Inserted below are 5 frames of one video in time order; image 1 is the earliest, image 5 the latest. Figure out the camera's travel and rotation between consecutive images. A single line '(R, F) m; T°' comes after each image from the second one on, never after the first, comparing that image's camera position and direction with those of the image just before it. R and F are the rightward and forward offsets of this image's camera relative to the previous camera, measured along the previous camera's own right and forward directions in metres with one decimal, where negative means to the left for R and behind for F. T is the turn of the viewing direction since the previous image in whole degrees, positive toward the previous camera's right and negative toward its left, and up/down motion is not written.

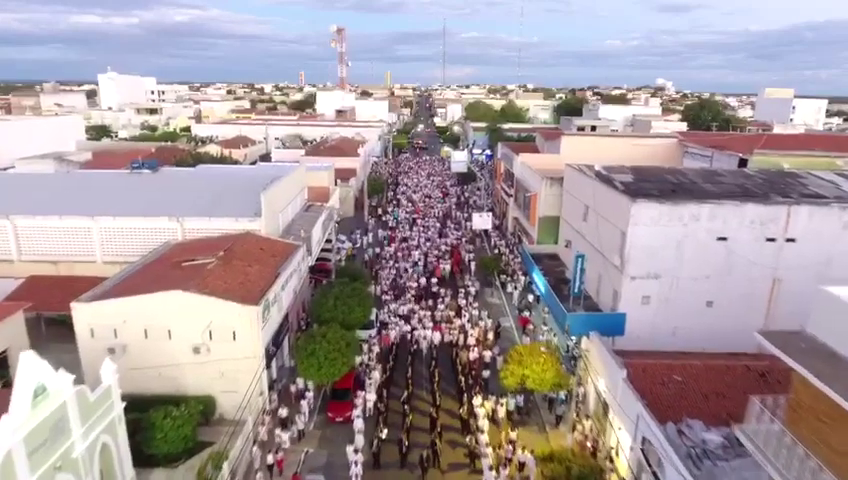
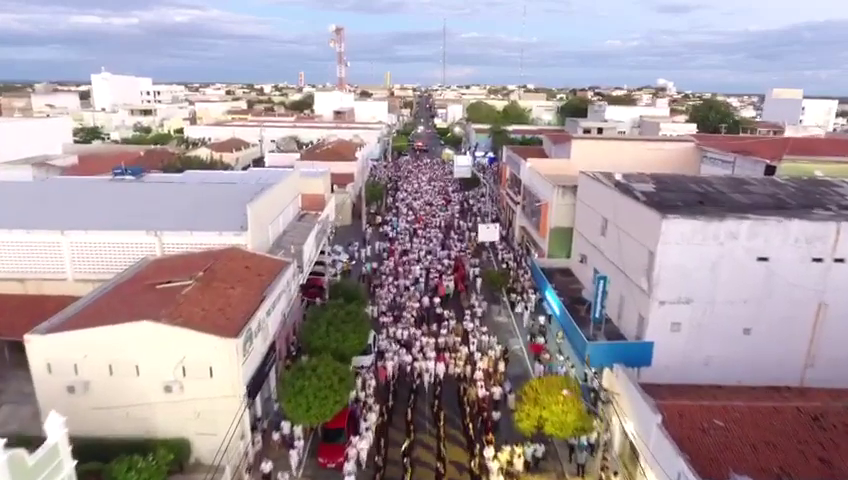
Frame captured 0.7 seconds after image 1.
(-0.1, +2.3) m; 0°
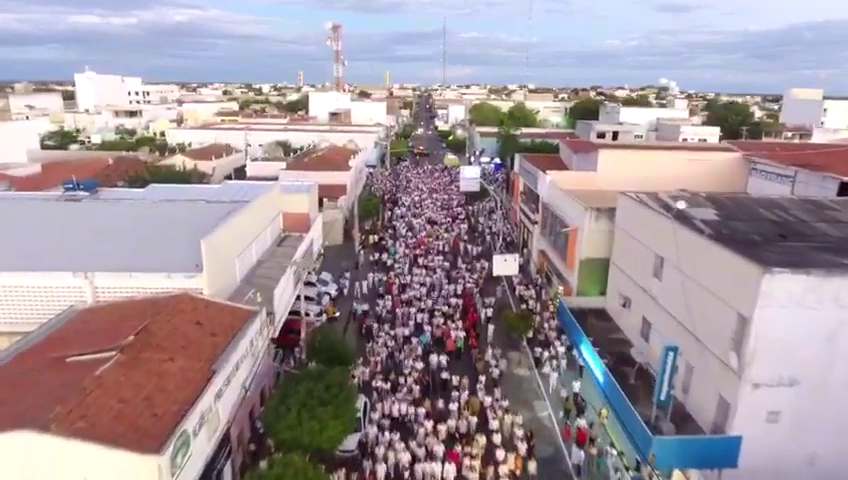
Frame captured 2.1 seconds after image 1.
(-0.1, +5.0) m; 0°
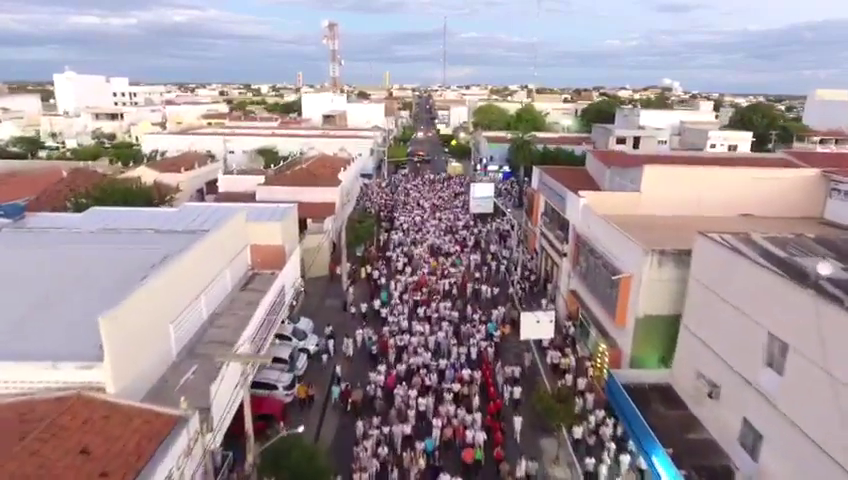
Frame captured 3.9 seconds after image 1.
(-0.1, +5.8) m; 0°
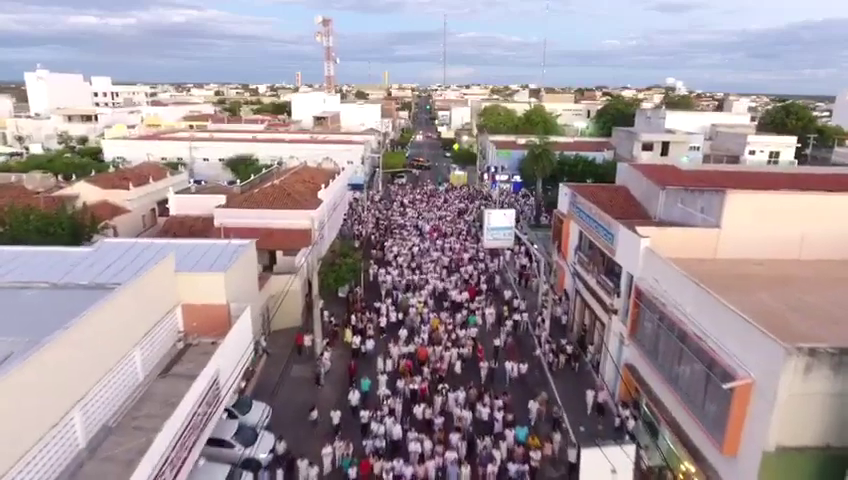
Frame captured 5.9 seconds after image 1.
(0.0, +6.6) m; 0°
